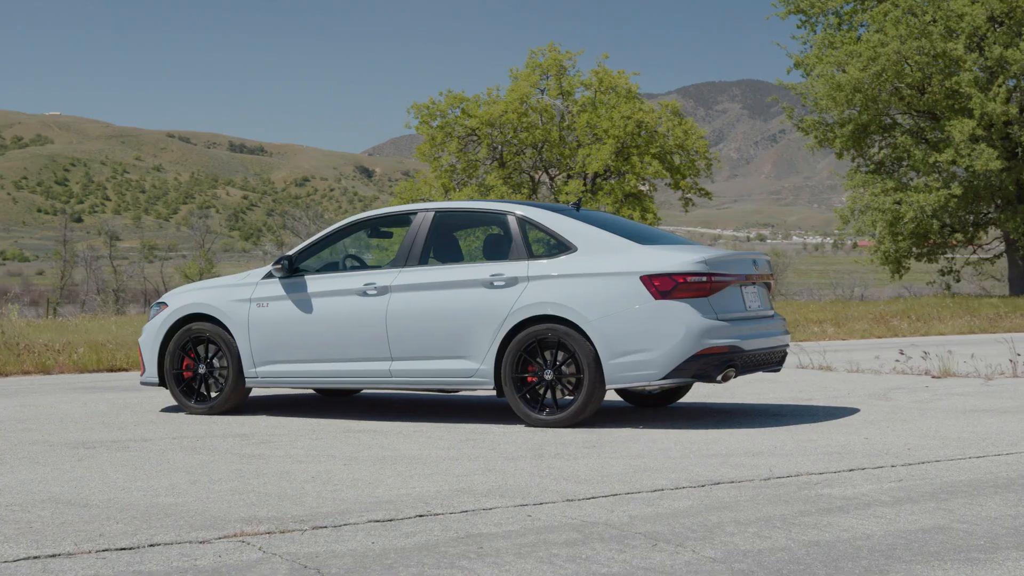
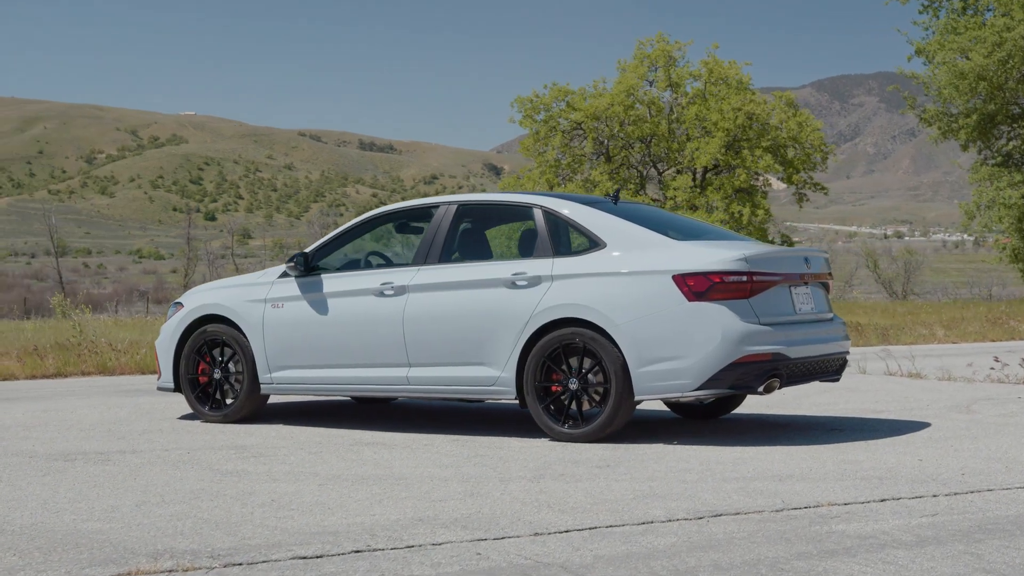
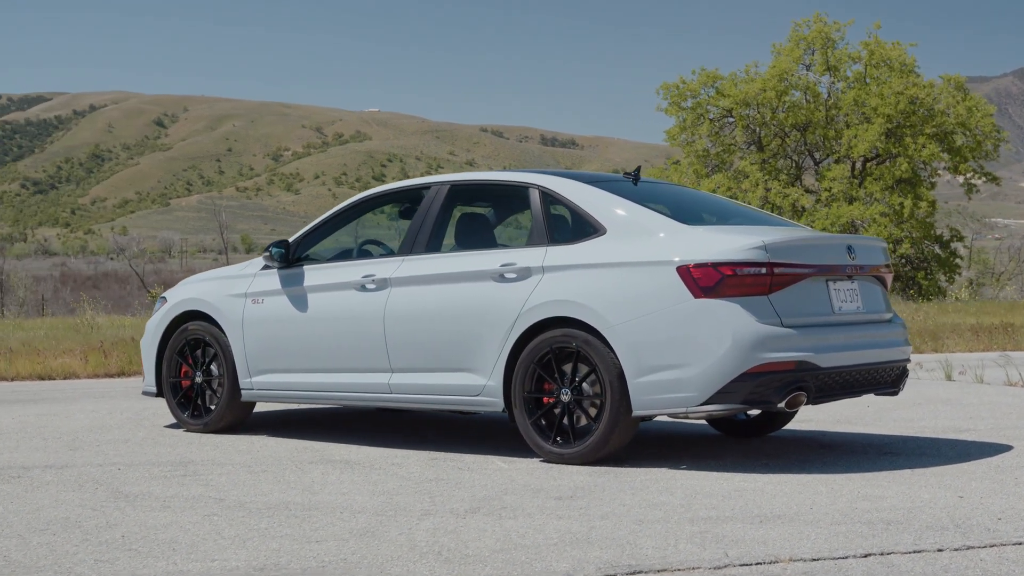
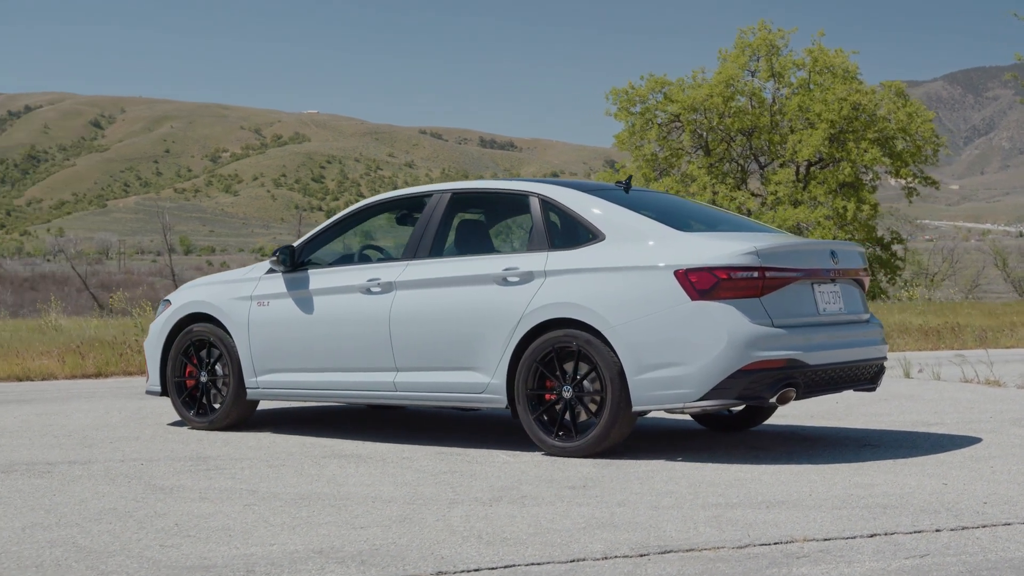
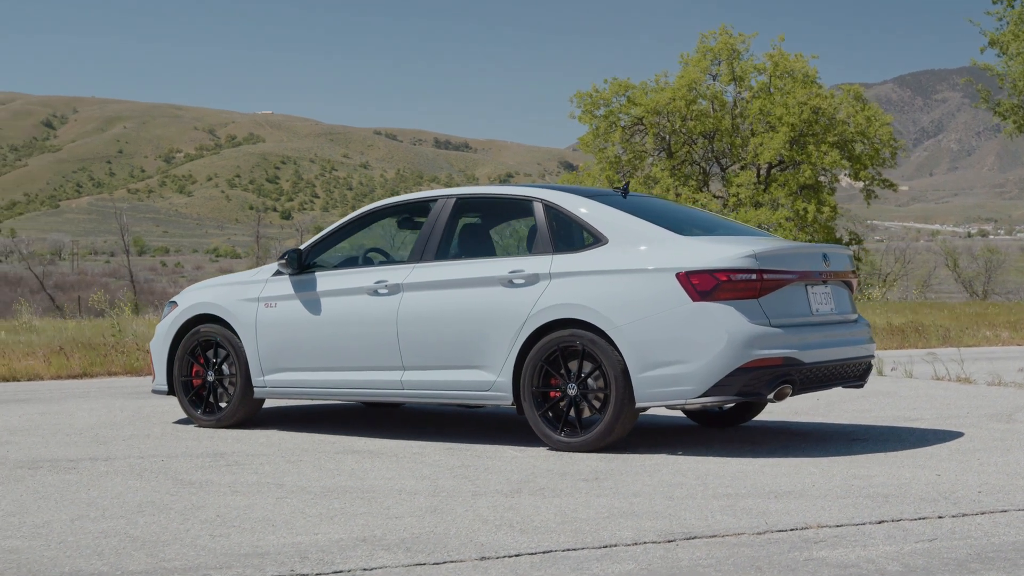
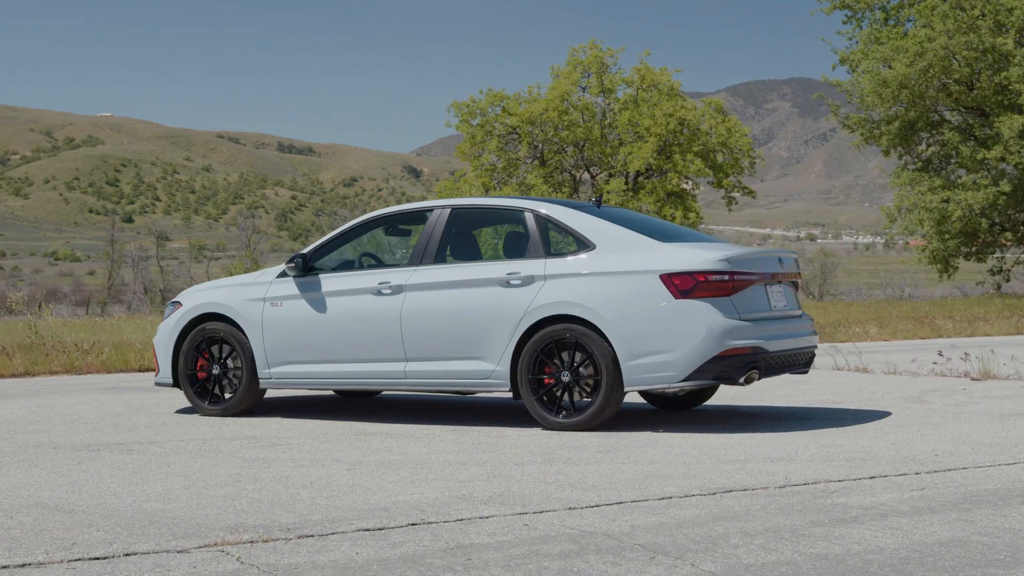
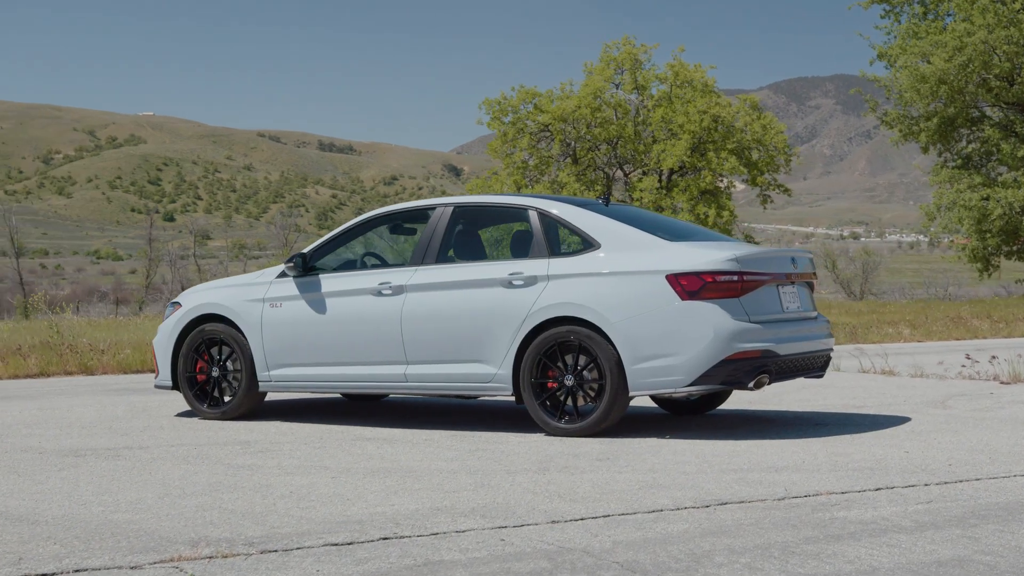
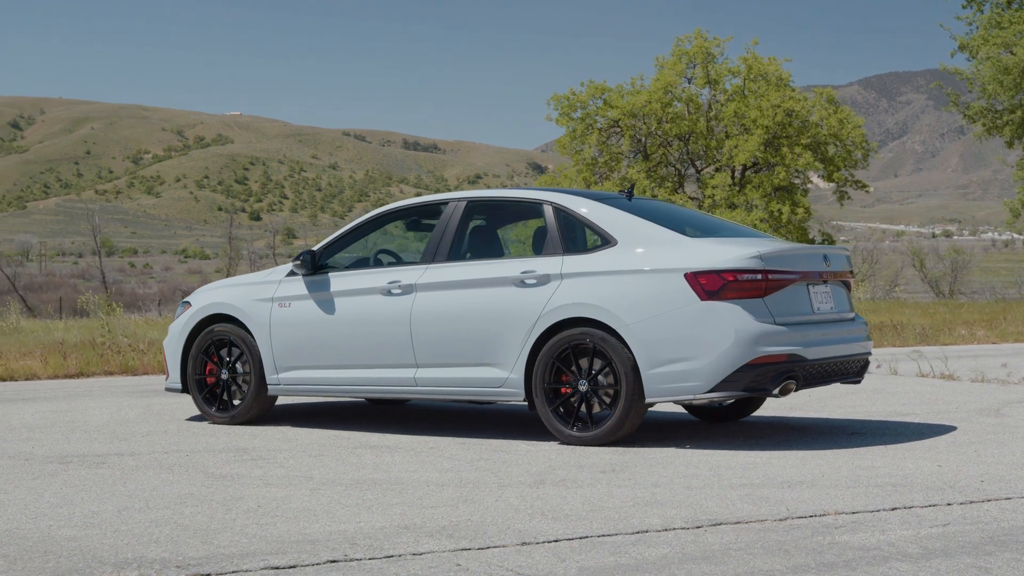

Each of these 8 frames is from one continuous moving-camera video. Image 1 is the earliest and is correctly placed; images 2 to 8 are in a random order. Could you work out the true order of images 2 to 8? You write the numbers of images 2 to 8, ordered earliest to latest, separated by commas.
6, 7, 2, 8, 5, 4, 3
